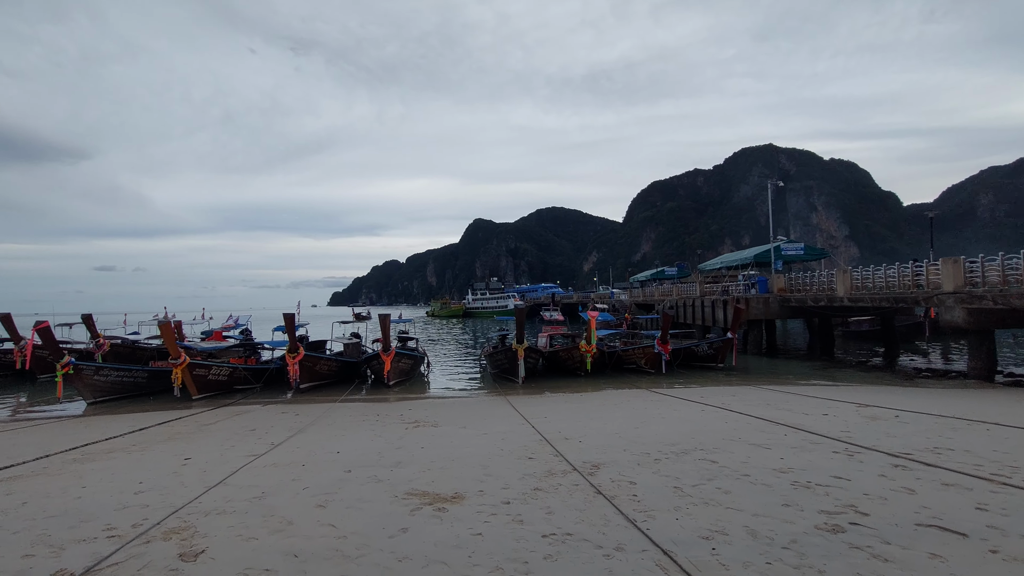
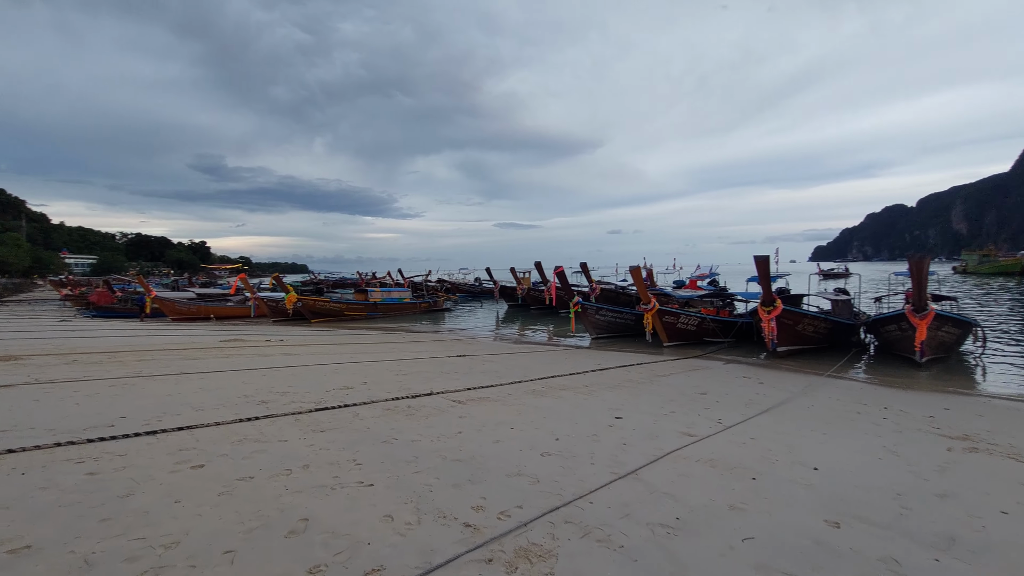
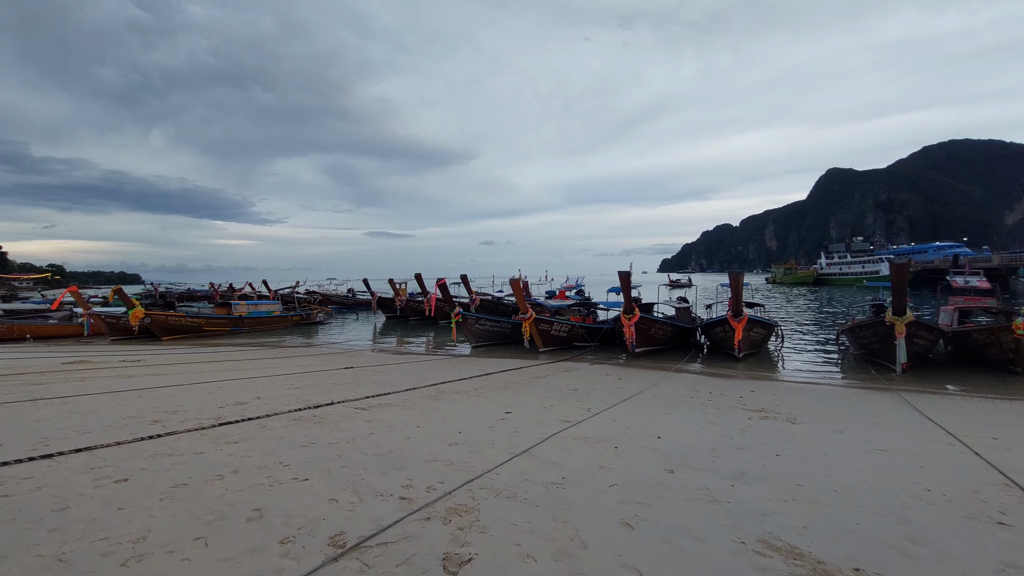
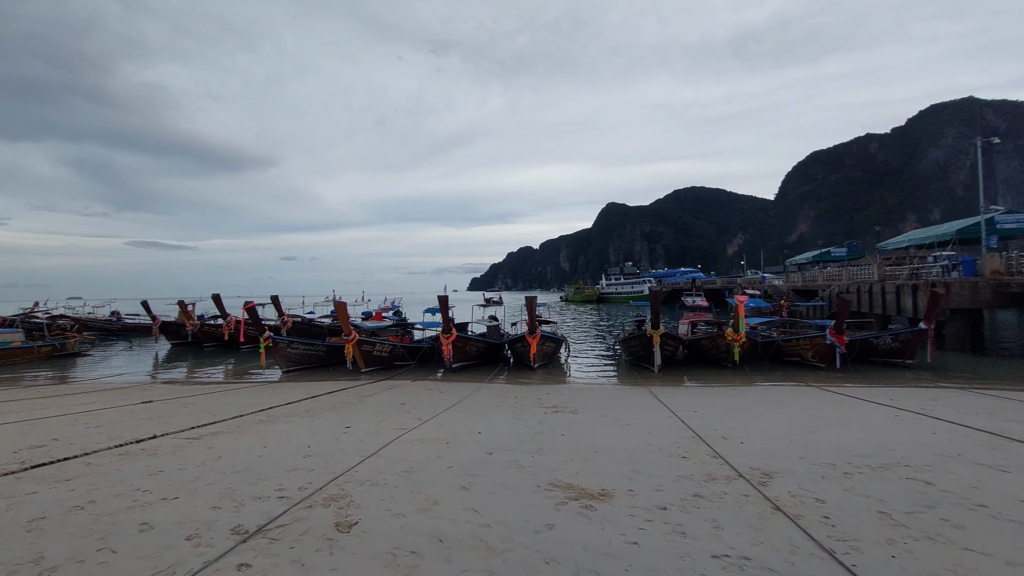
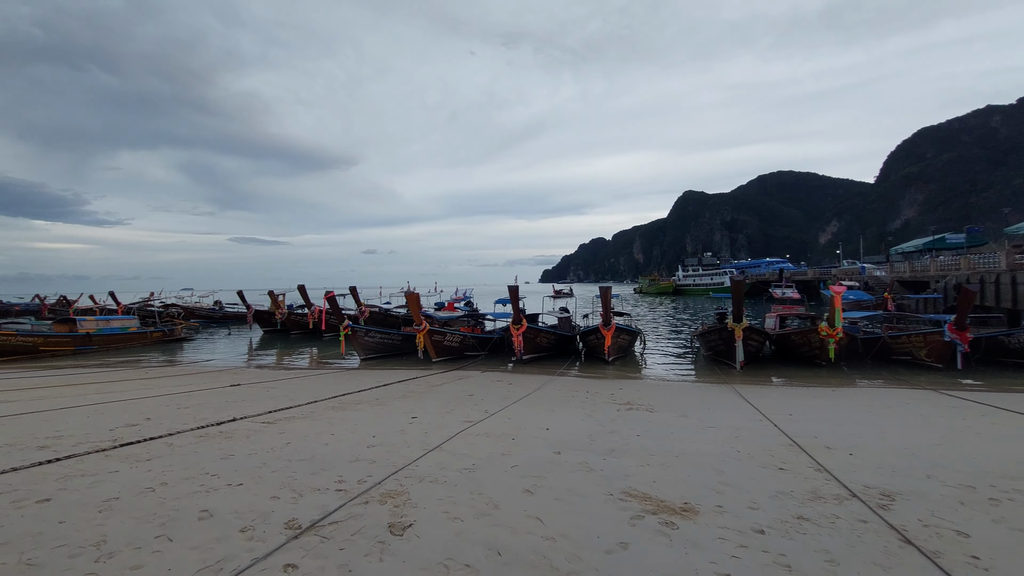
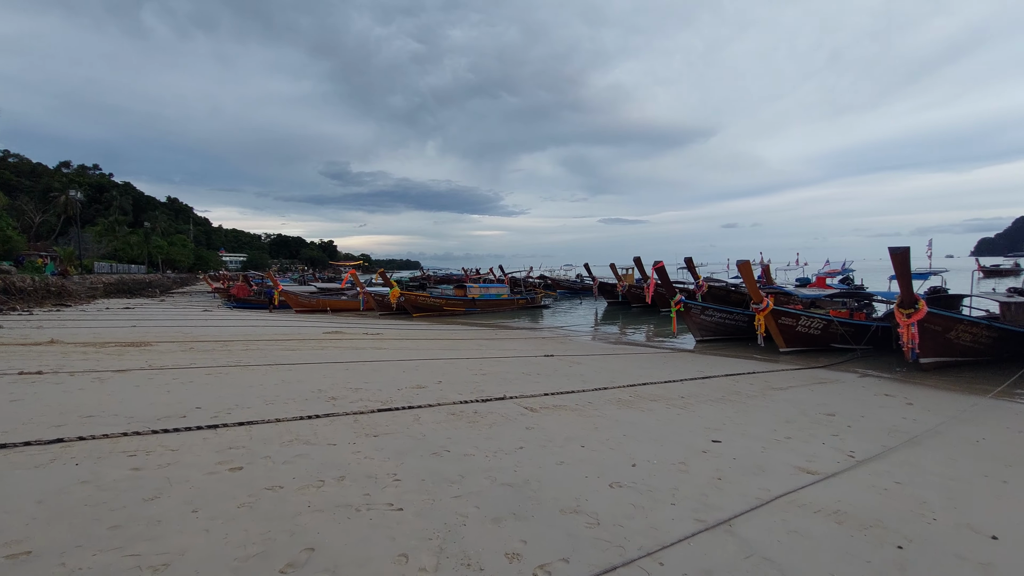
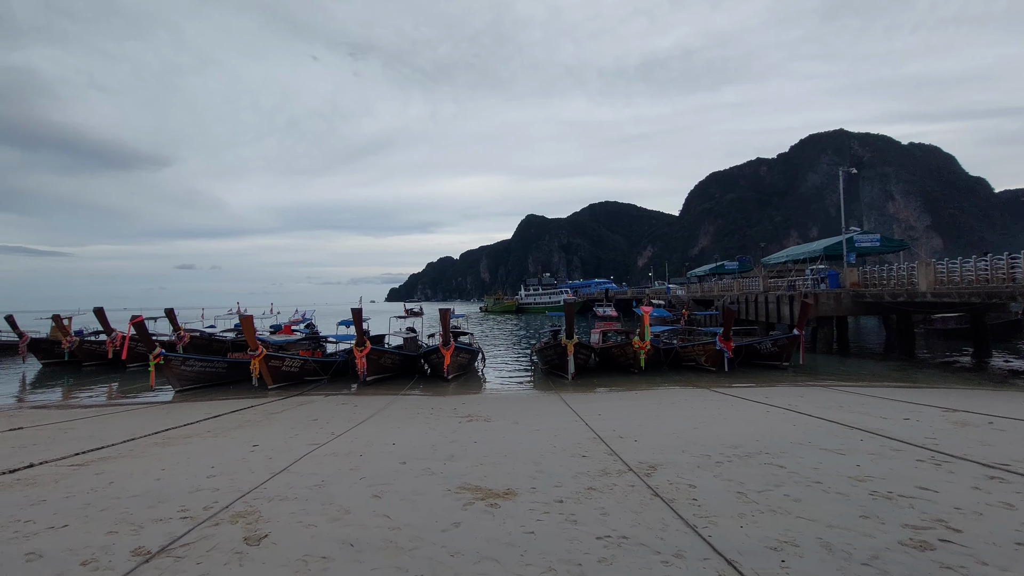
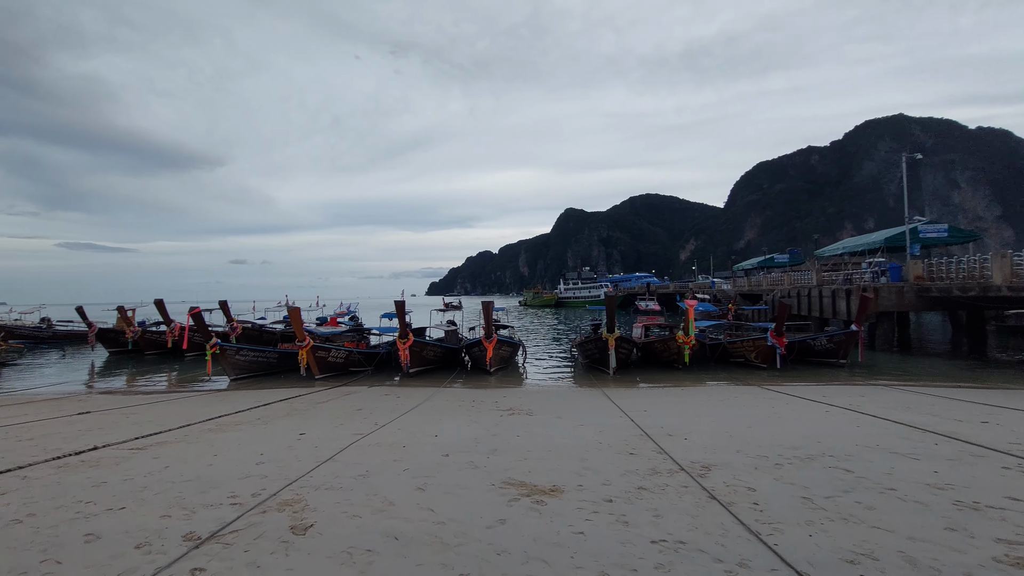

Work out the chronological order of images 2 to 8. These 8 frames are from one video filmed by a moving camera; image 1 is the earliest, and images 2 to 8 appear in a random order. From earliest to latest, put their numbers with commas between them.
7, 8, 4, 5, 3, 2, 6
